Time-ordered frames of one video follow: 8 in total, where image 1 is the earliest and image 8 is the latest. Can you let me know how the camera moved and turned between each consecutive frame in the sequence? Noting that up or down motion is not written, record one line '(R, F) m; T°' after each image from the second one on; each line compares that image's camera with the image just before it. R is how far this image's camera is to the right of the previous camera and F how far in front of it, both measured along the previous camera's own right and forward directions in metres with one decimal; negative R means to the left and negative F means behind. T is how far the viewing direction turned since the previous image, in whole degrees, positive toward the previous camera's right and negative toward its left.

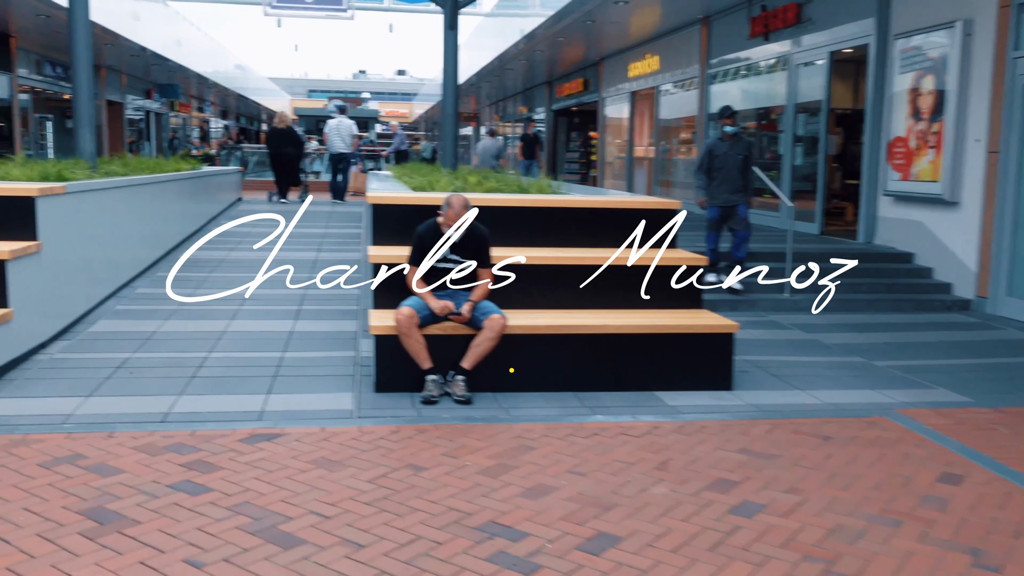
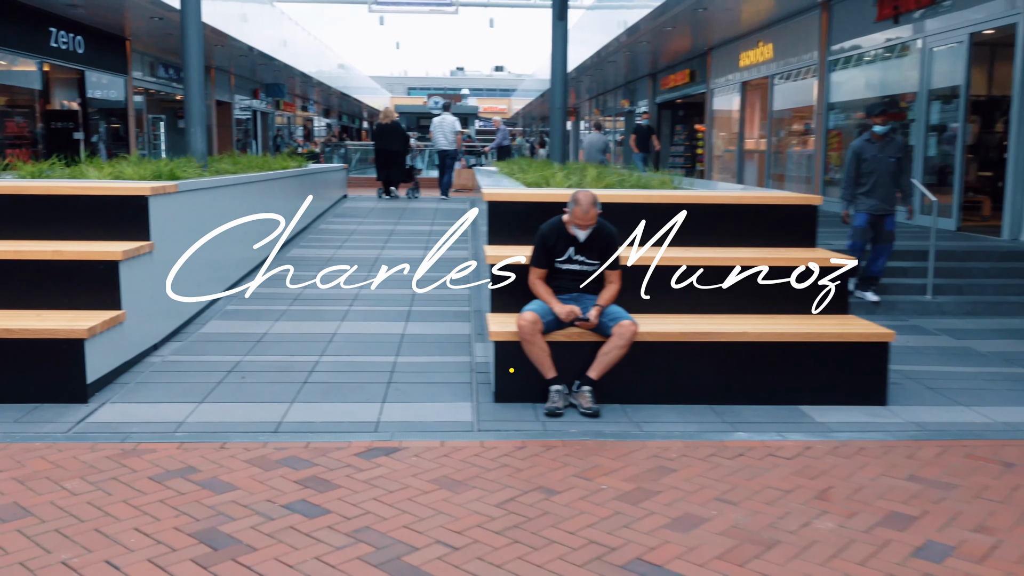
(-0.2, +0.3) m; -6°
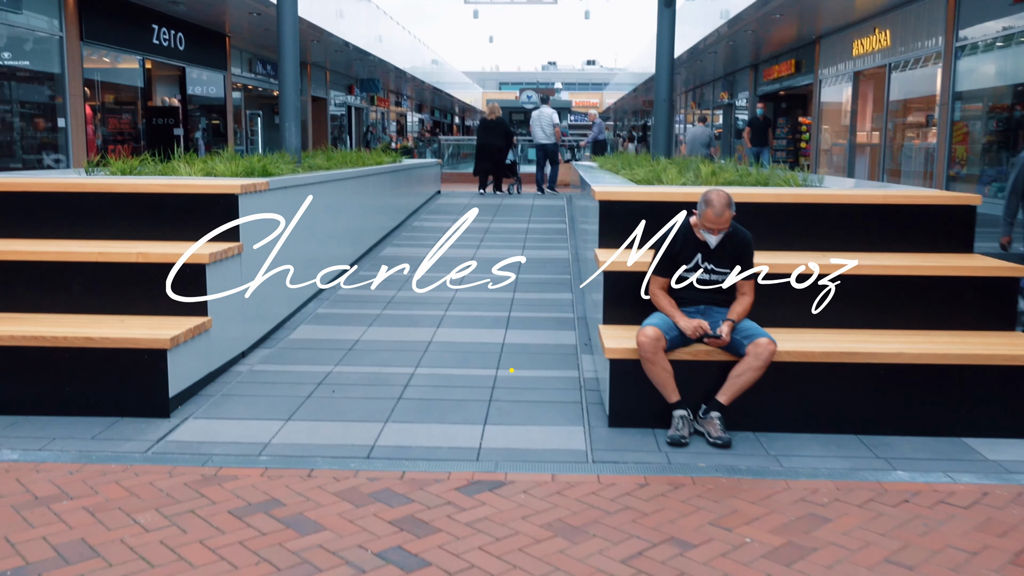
(-0.1, +0.5) m; -5°
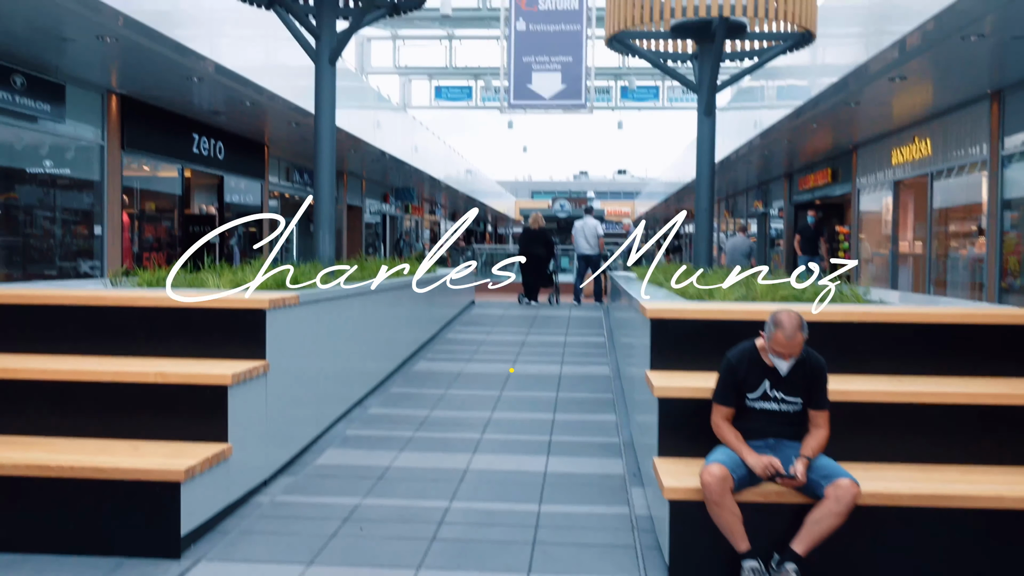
(-0.1, +0.3) m; -2°
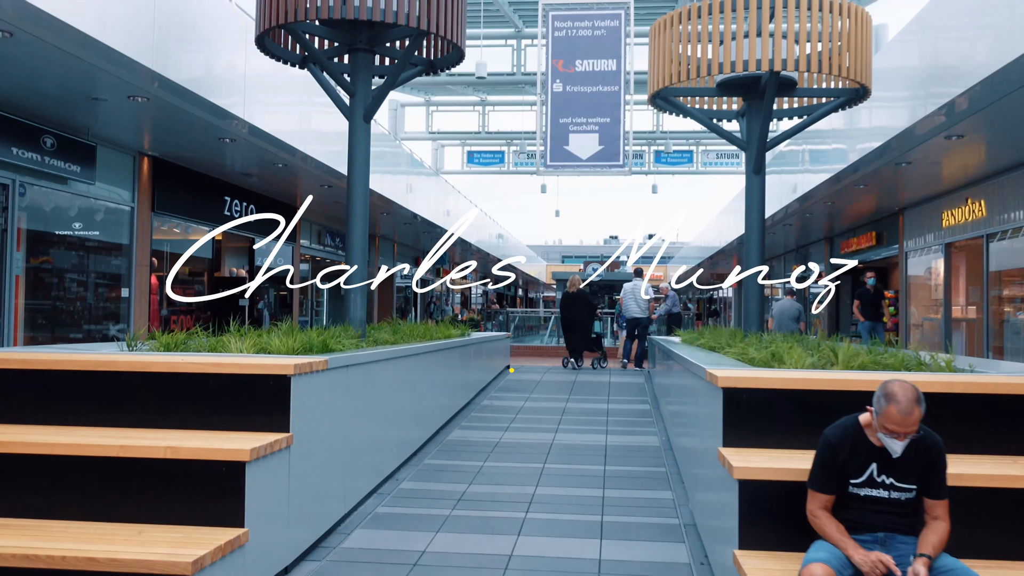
(-0.1, +0.5) m; -2°
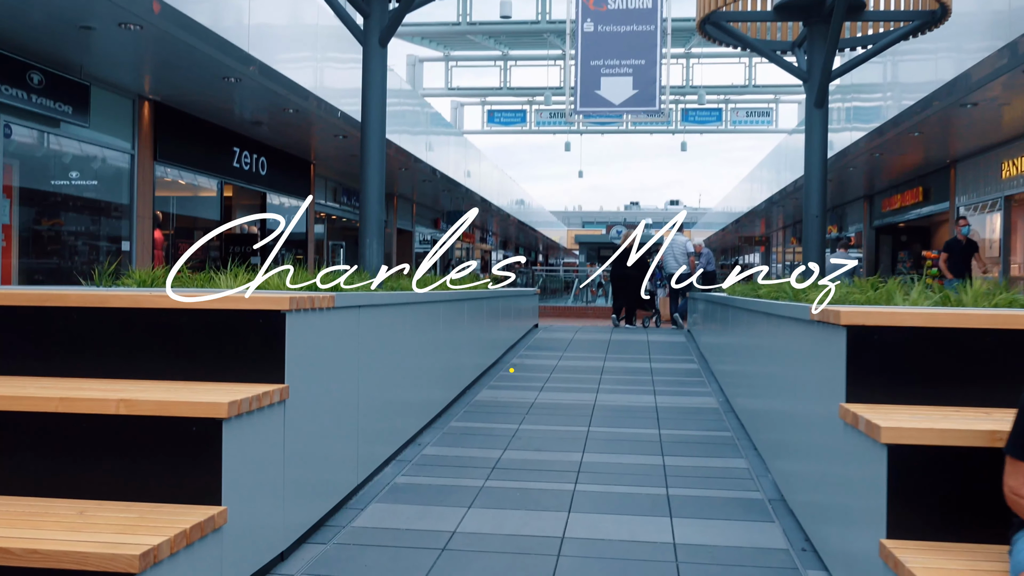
(-0.1, +1.0) m; -1°
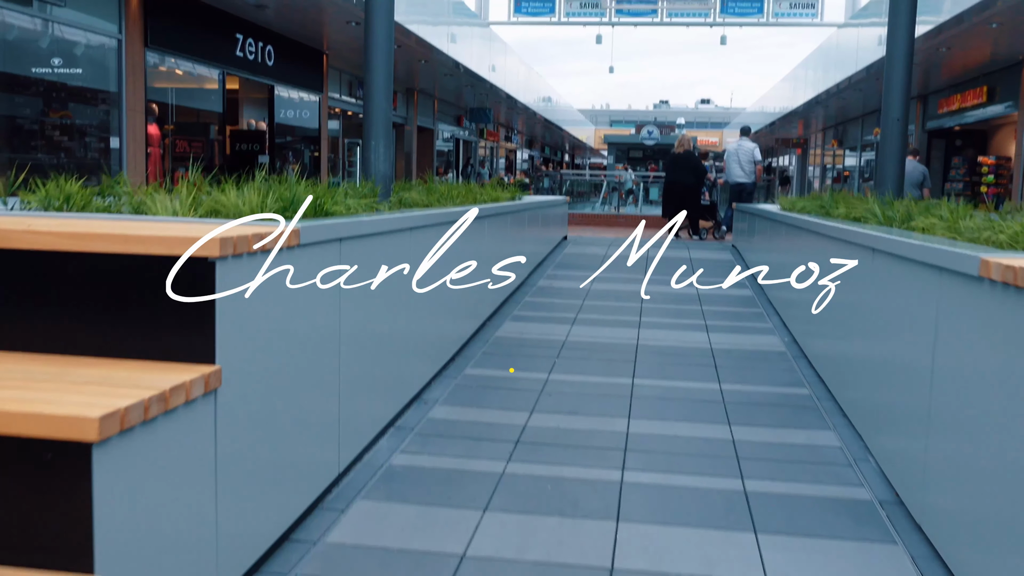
(0.0, +1.1) m; -1°
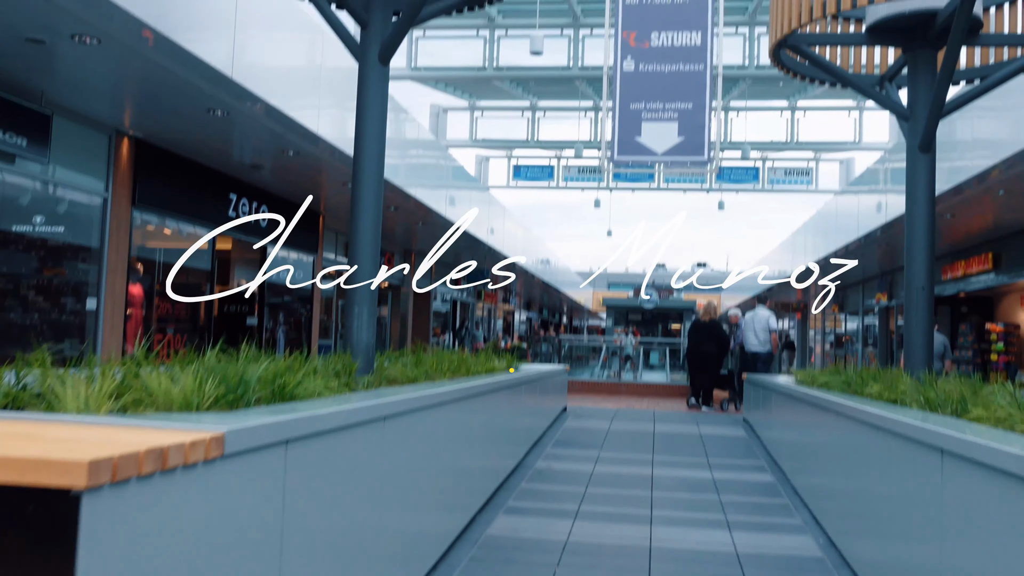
(0.0, +0.6) m; 0°
